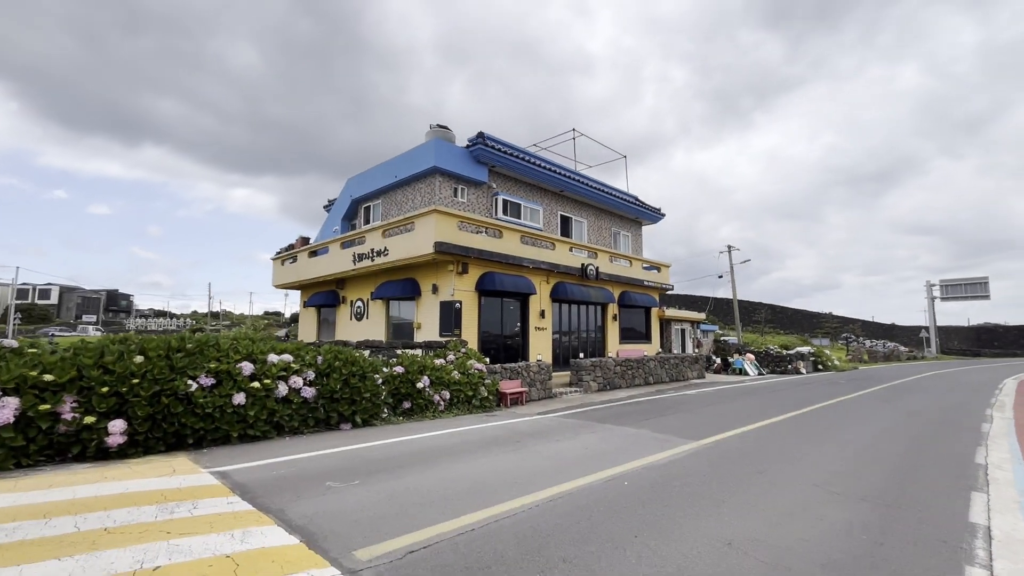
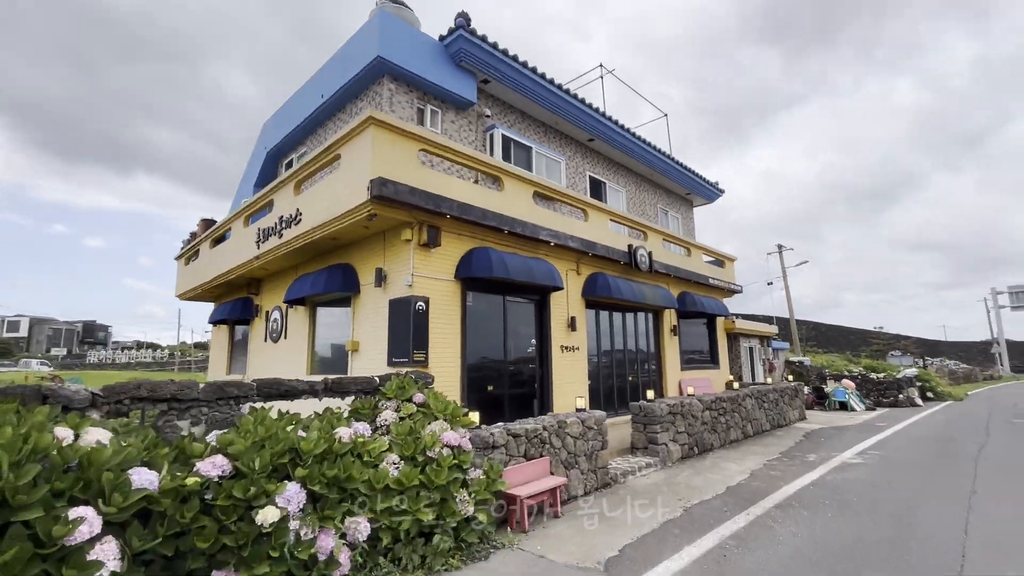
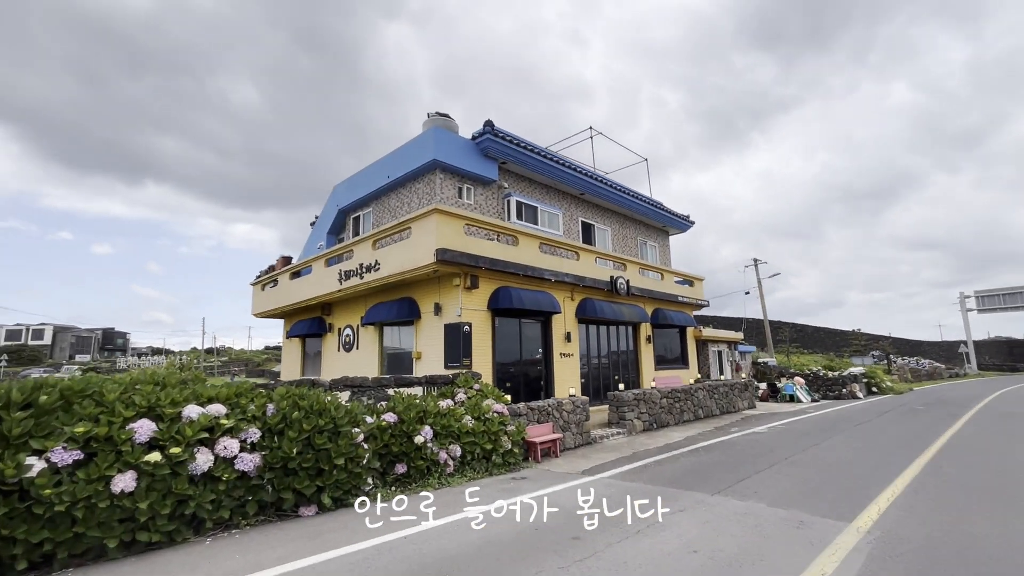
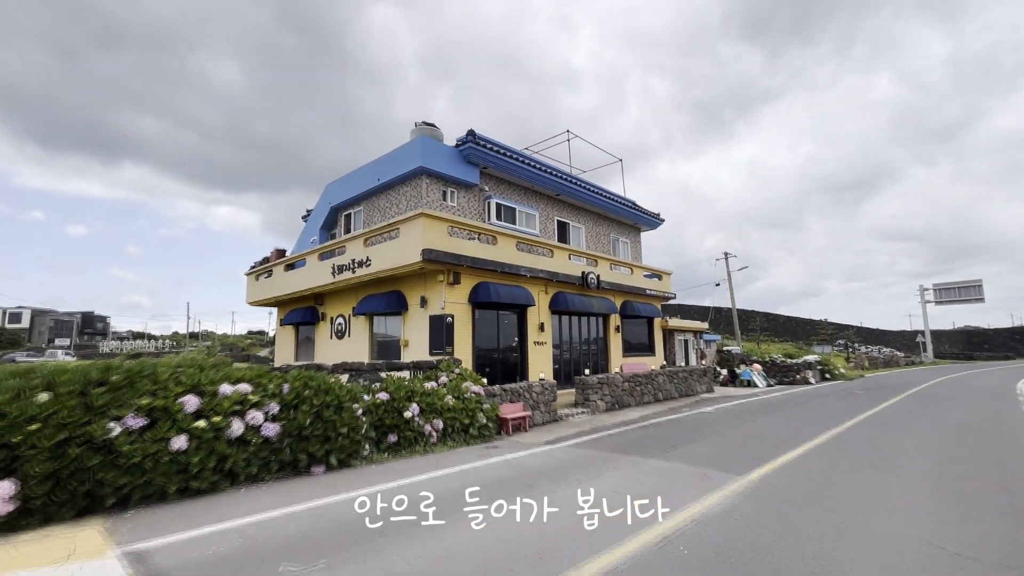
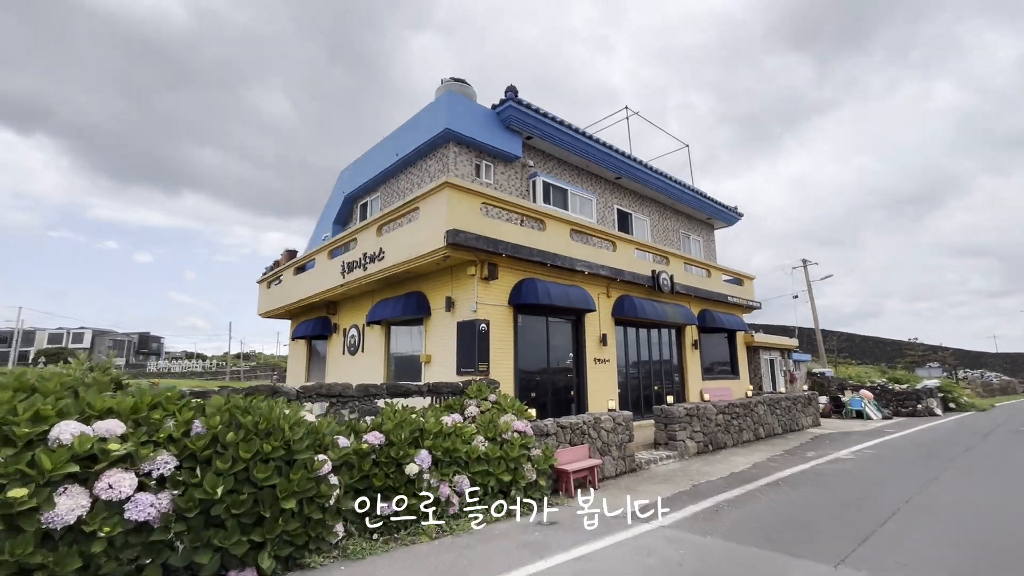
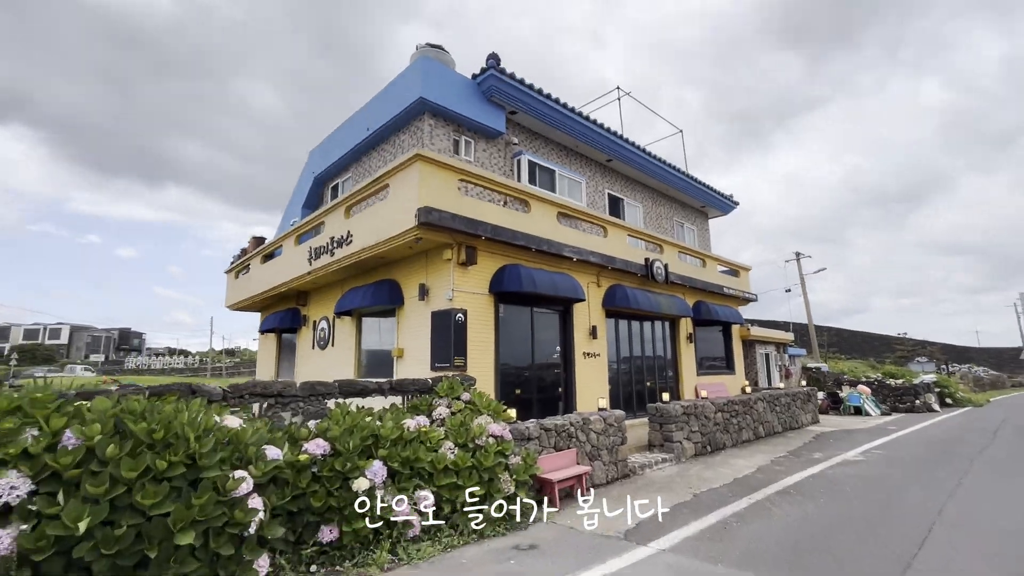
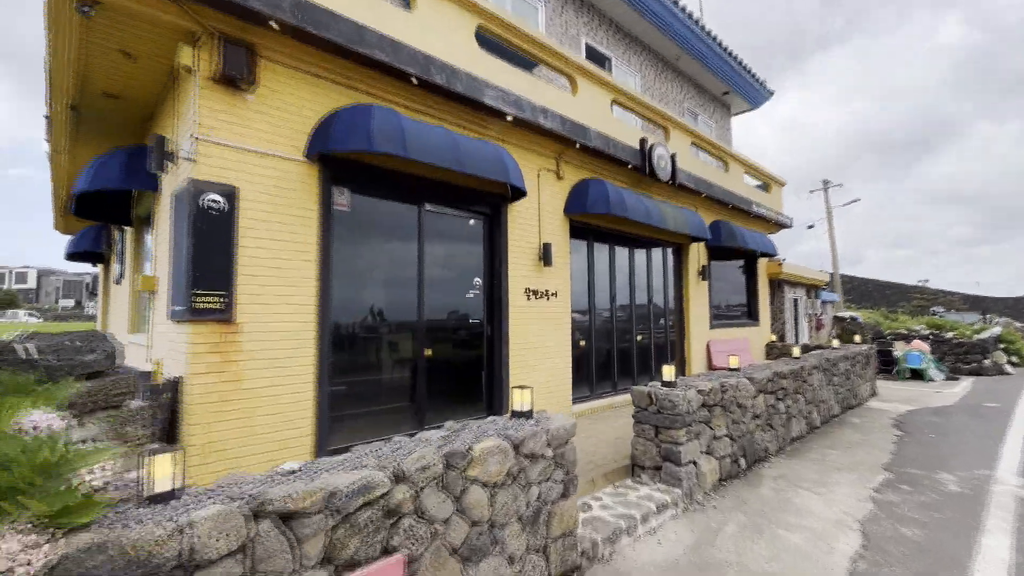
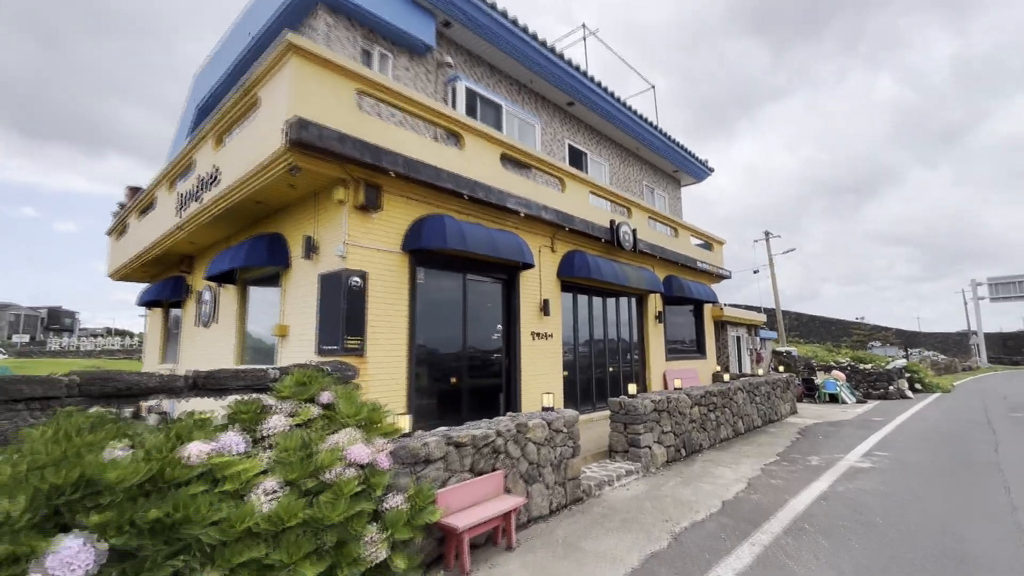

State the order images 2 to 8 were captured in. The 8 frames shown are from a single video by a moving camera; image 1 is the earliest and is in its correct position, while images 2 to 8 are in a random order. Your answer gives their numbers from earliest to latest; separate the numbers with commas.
4, 3, 5, 6, 2, 8, 7
